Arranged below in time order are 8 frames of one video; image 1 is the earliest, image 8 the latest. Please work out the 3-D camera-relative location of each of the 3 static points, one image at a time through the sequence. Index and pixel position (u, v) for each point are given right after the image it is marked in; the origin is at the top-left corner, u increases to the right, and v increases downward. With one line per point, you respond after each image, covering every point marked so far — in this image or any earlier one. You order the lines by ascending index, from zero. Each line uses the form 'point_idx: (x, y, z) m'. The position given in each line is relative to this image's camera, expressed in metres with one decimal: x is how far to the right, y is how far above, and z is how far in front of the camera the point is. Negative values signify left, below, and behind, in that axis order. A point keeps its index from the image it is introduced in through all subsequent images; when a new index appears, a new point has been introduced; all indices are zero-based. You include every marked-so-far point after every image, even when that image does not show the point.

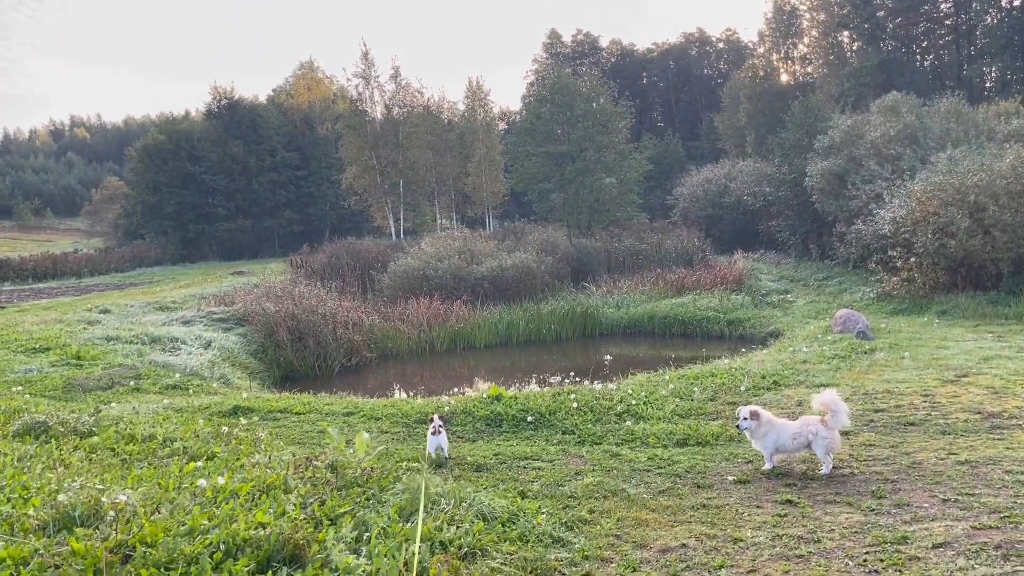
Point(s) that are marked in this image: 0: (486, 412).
0: (-0.2, -0.9, +5.8) m
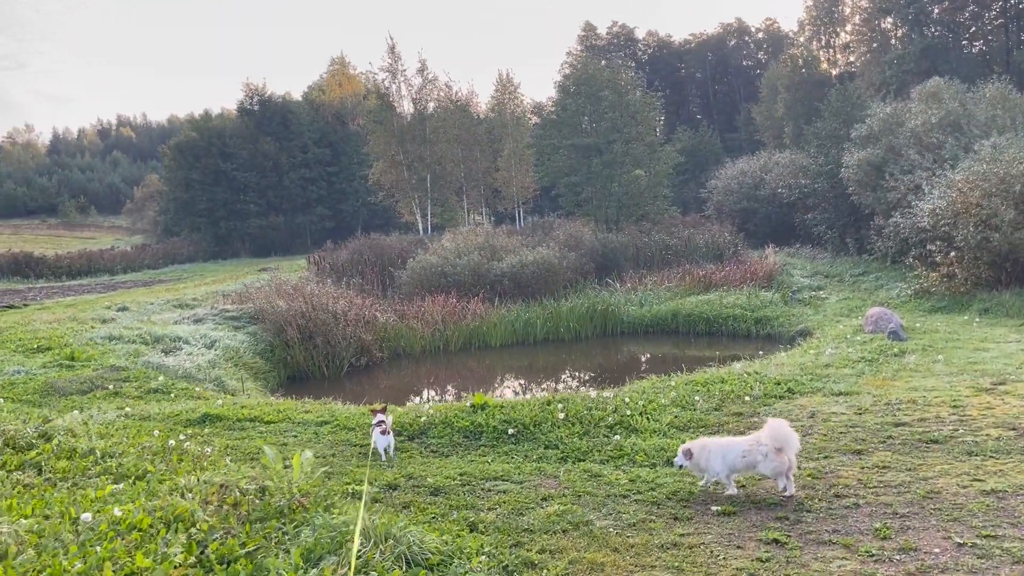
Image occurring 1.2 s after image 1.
0: (-0.3, -0.9, +5.3) m
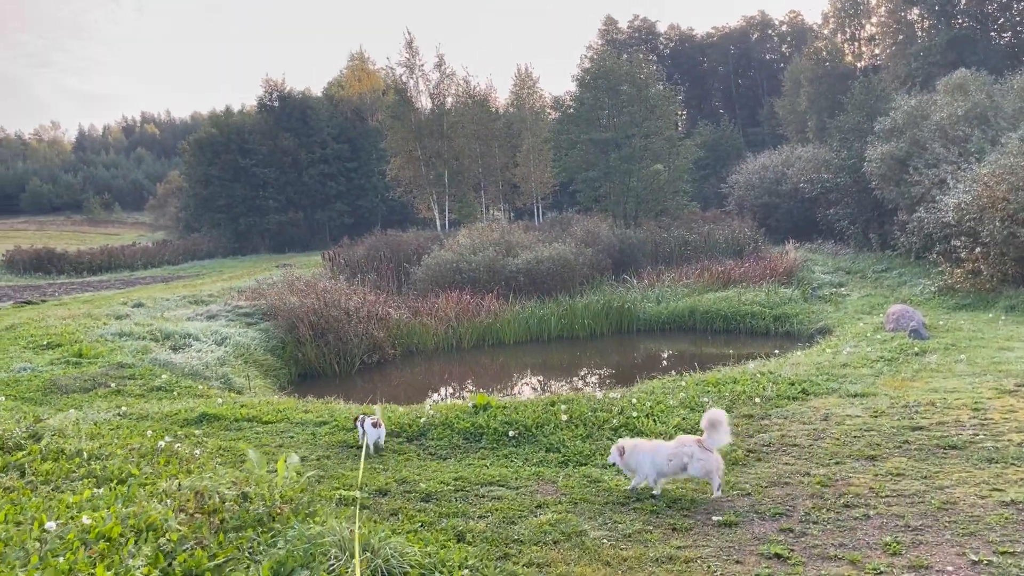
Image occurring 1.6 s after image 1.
0: (-0.3, -0.9, +5.2) m
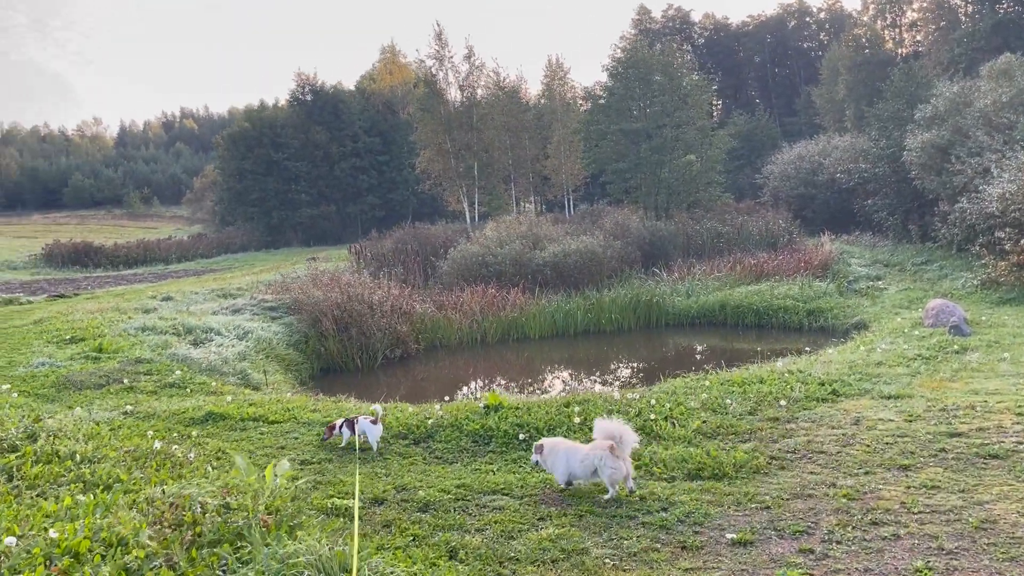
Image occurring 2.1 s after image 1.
0: (-0.2, -0.8, +5.0) m
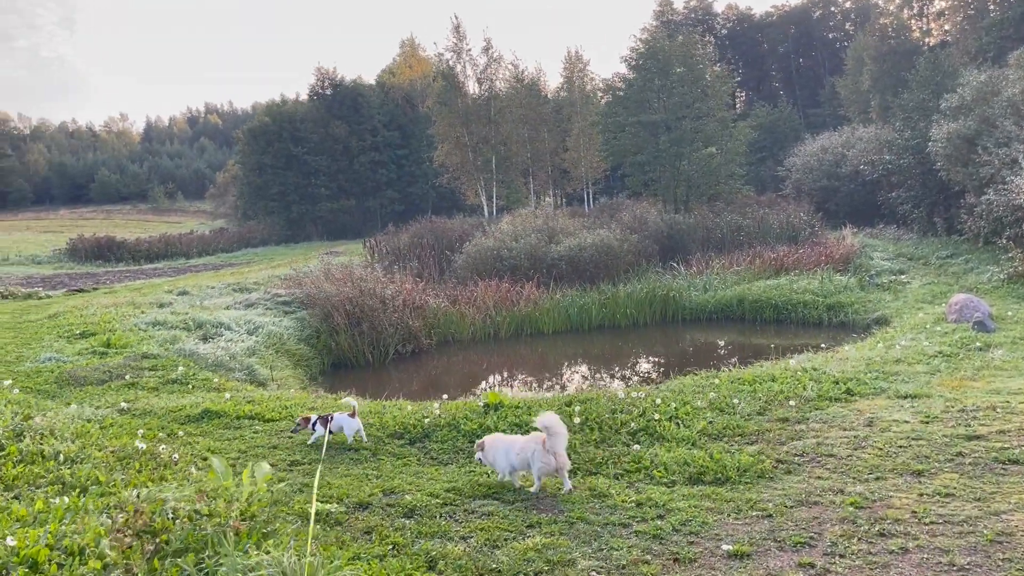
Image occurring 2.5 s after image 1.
0: (-0.2, -0.8, +4.8) m
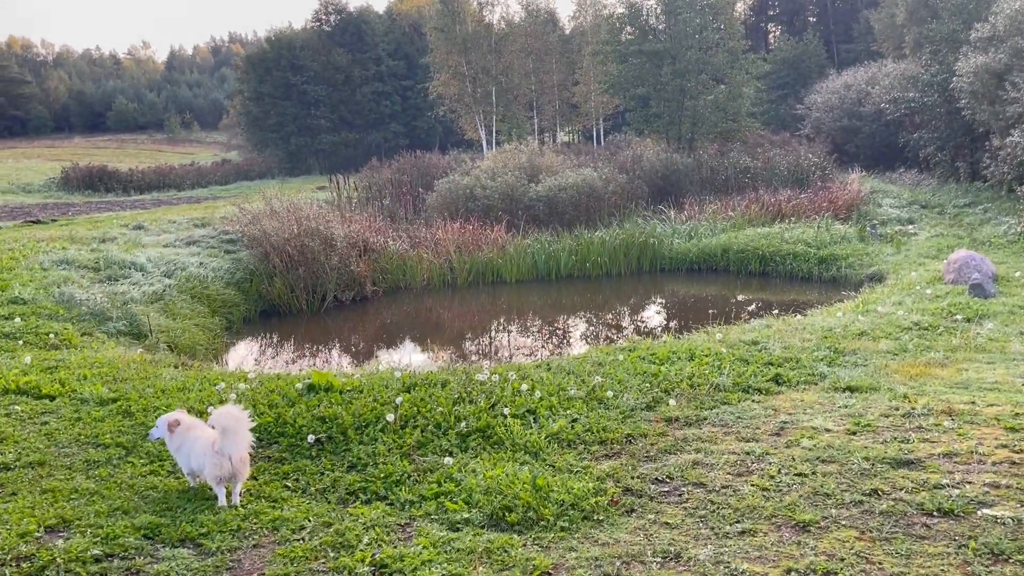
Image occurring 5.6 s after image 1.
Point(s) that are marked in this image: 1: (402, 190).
0: (-1.1, -0.6, +3.8) m
1: (-2.3, +1.9, +16.5) m
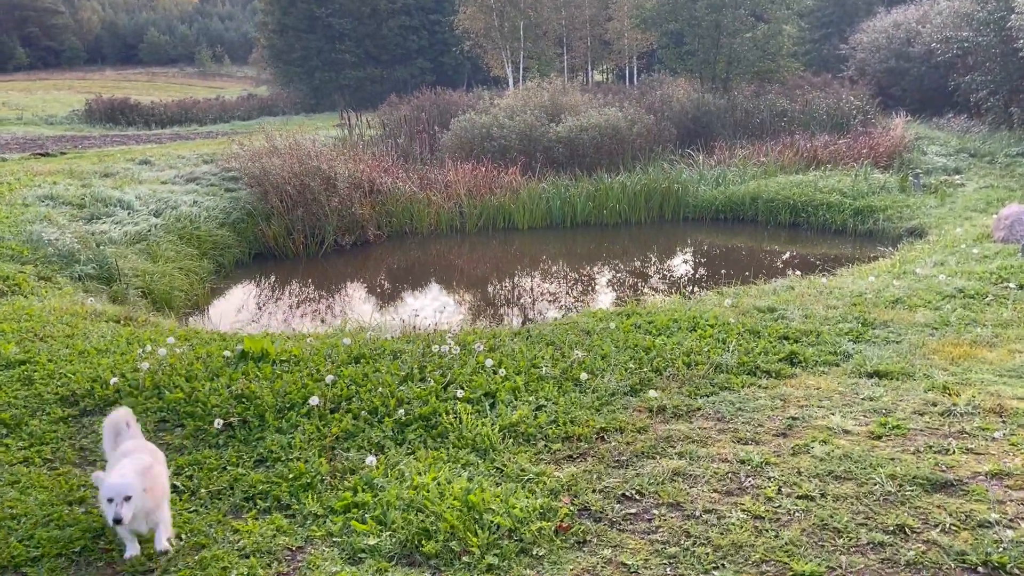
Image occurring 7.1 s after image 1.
0: (-1.3, -0.4, +3.2) m
1: (-1.9, +3.0, +15.8) m
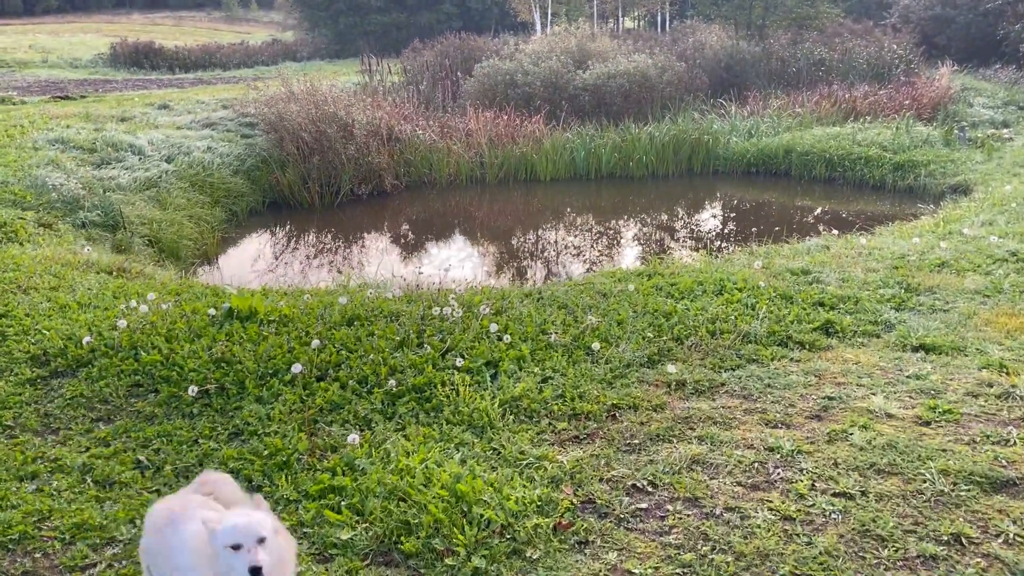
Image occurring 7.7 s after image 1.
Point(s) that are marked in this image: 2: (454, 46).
0: (-1.2, -0.2, +2.9) m
1: (-1.4, +3.9, +15.3) m
2: (-1.5, +5.3, +18.2) m
